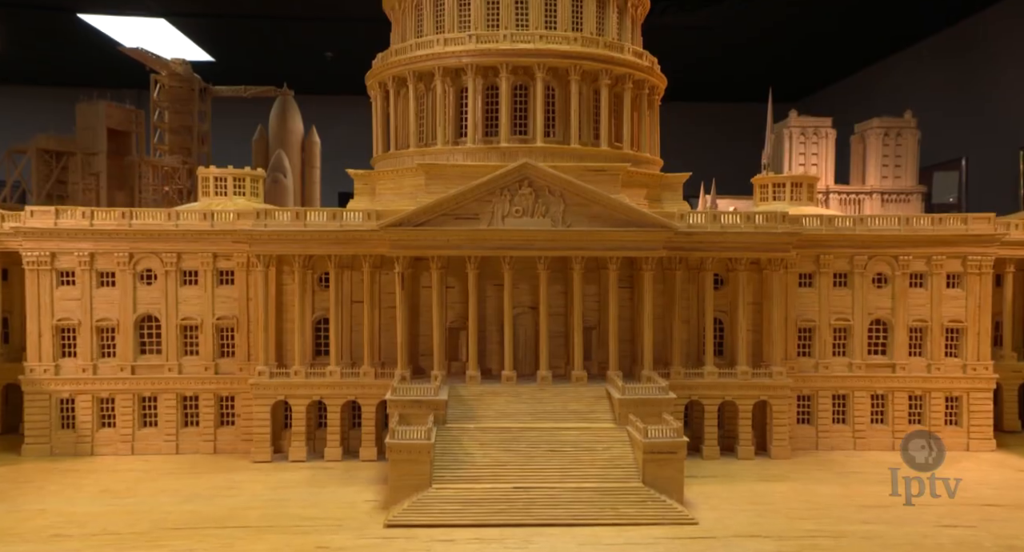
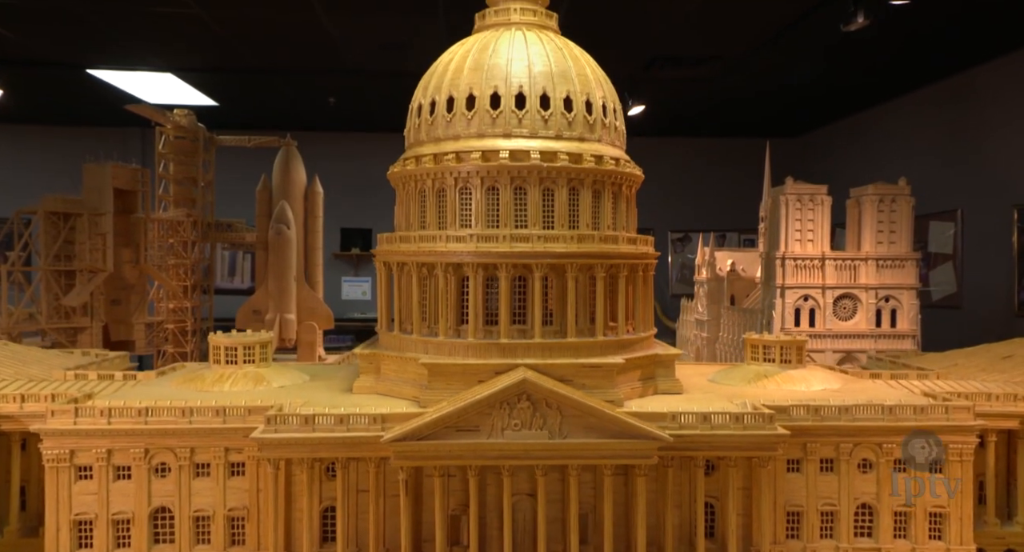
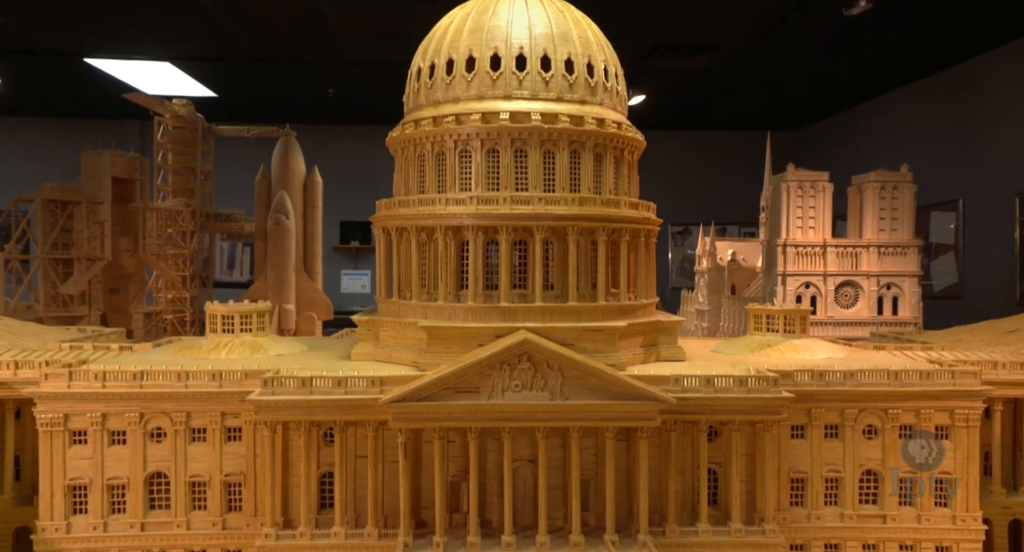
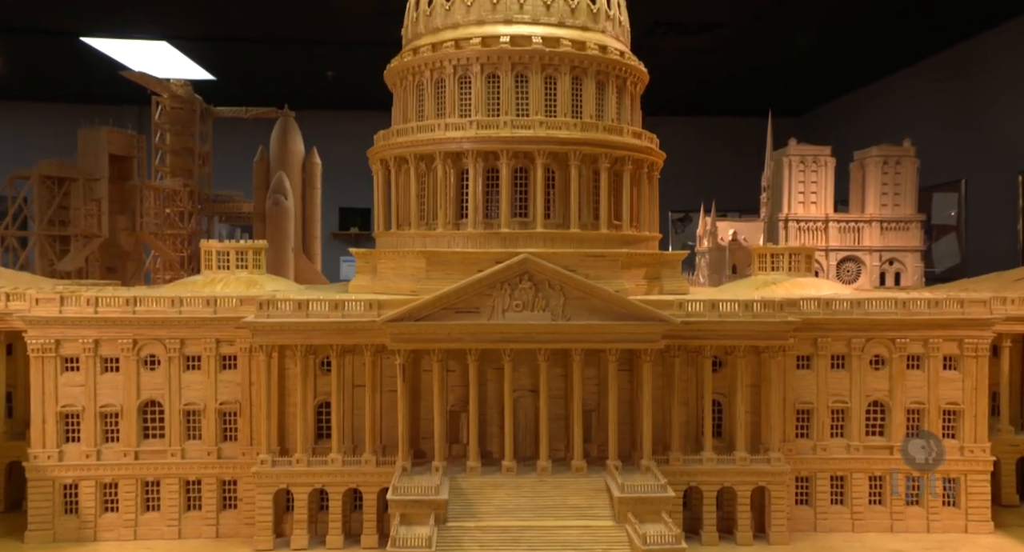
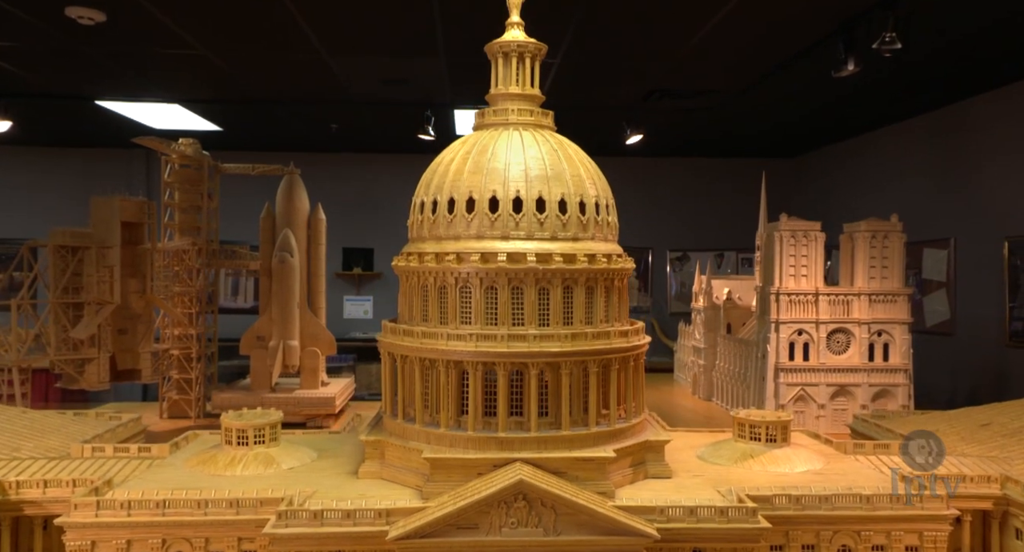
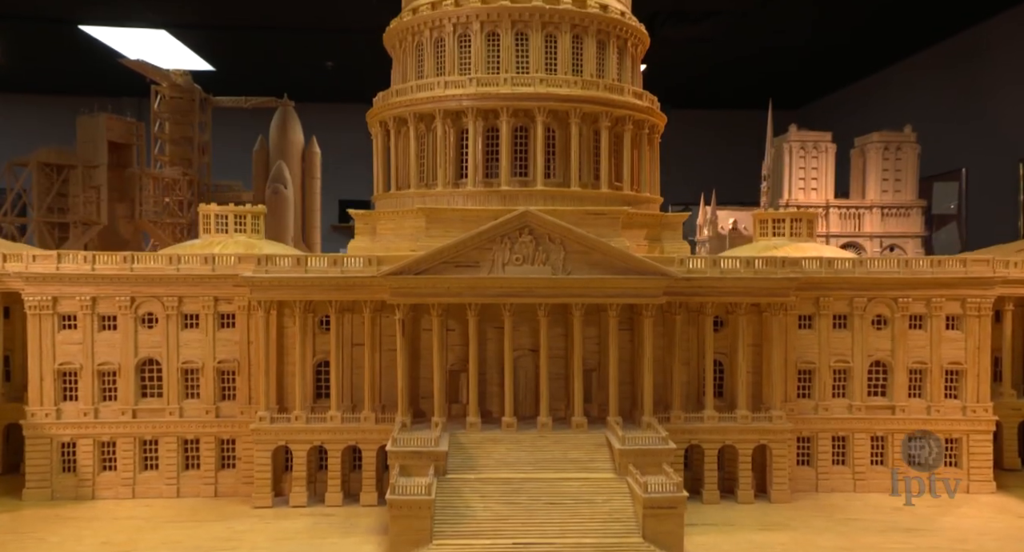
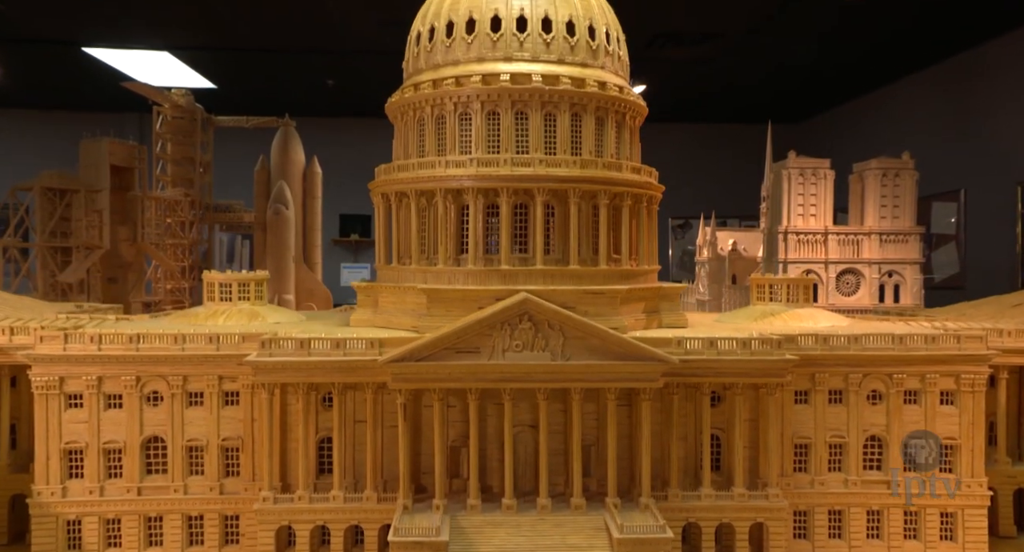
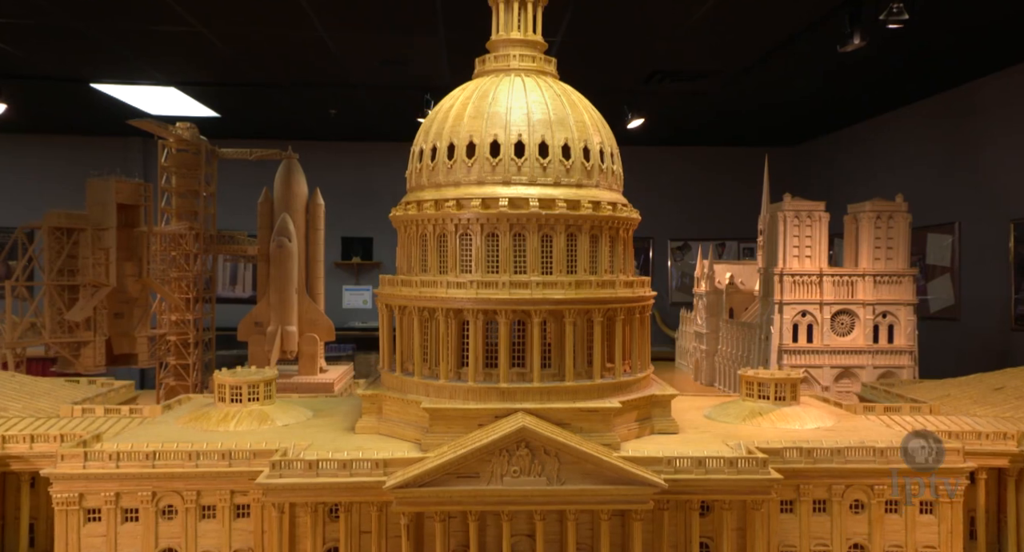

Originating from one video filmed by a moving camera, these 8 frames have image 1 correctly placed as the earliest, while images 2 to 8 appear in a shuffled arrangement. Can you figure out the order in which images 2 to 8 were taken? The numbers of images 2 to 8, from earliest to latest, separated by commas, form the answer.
6, 4, 7, 3, 2, 8, 5
